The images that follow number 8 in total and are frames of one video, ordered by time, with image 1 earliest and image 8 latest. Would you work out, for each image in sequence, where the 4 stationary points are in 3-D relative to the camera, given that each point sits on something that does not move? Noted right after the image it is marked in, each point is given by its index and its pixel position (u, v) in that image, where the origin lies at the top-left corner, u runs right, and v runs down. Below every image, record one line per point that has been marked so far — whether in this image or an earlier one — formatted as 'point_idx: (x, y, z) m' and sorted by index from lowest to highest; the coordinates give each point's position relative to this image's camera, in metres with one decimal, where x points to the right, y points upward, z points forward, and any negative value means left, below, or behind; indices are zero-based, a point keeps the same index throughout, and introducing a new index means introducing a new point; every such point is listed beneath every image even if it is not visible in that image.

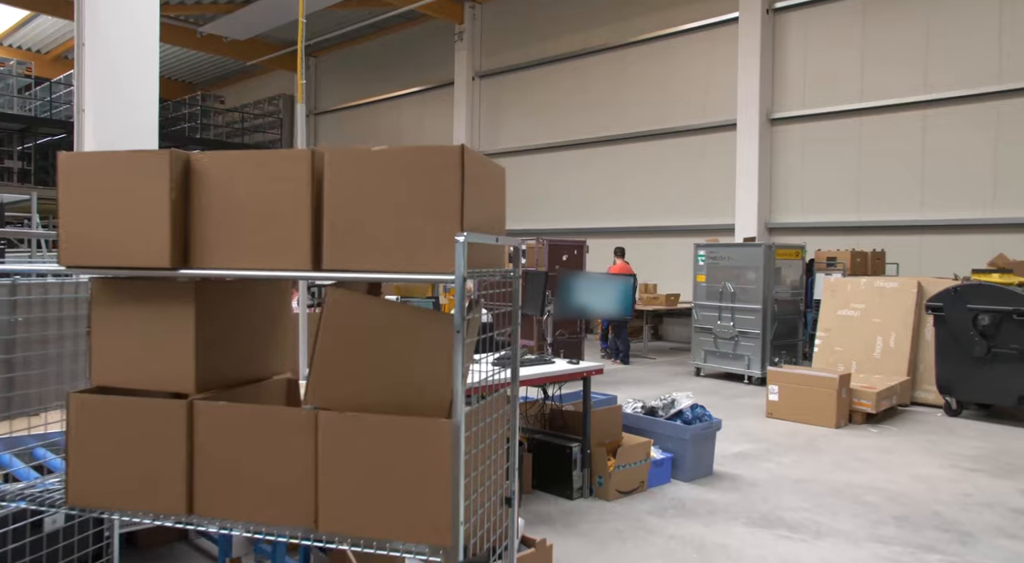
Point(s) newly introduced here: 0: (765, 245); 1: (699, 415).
0: (+2.2, +0.3, +6.9) m
1: (+1.0, -0.7, +4.0) m
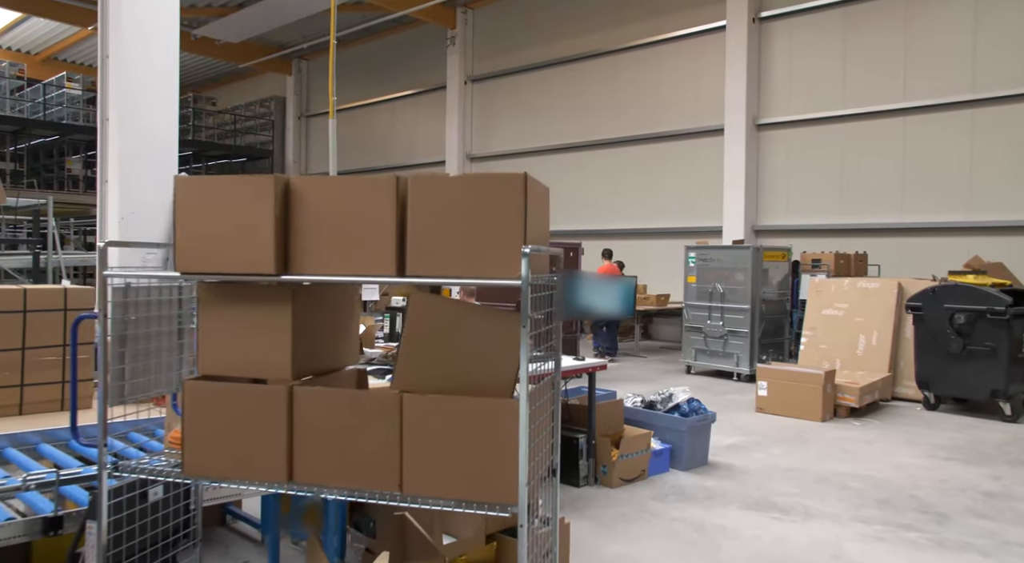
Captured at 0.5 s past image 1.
0: (+2.2, +0.3, +7.2) m
1: (+1.0, -0.7, +4.3) m
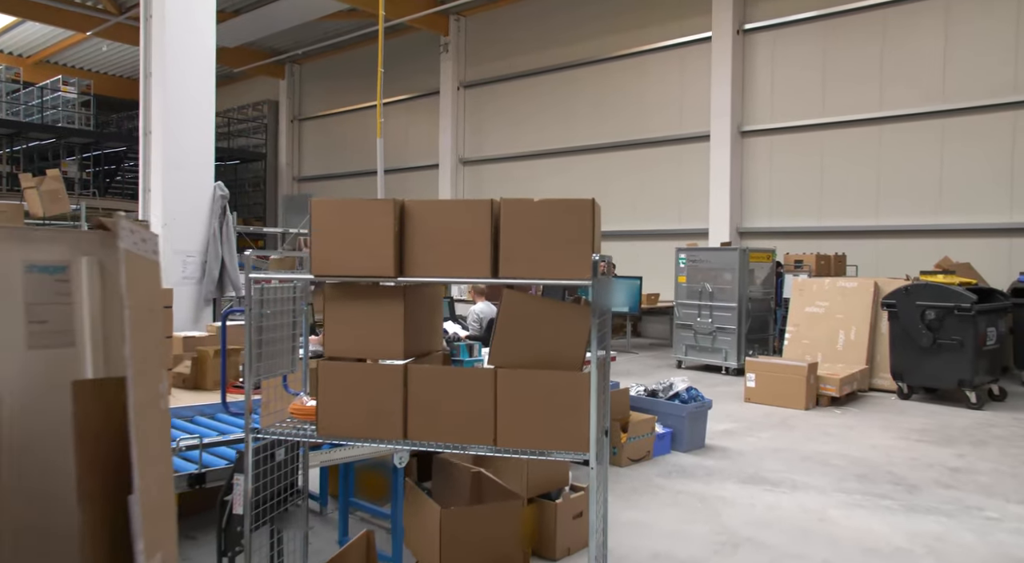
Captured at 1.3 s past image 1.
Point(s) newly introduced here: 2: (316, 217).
0: (+2.2, +0.3, +7.6) m
1: (+1.1, -0.7, +4.7) m
2: (-0.5, +0.2, +2.1) m
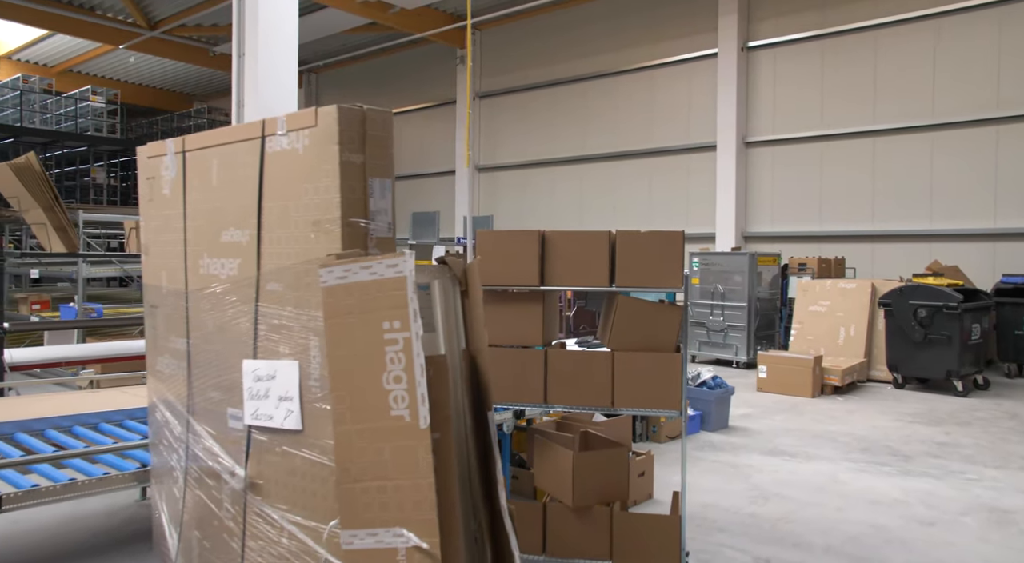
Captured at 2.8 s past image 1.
0: (+2.6, +0.3, +8.4) m
1: (+1.5, -0.7, +5.5) m
2: (-0.1, +0.1, +2.8) m
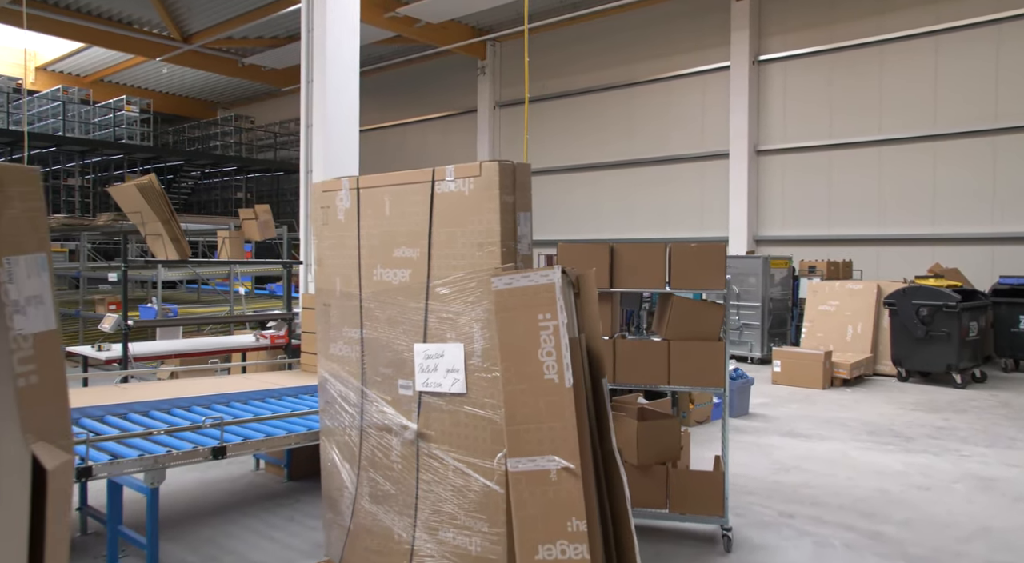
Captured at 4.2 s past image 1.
0: (+2.9, +0.3, +9.1) m
1: (+1.8, -0.7, +6.1) m
2: (+0.2, +0.1, +3.5) m
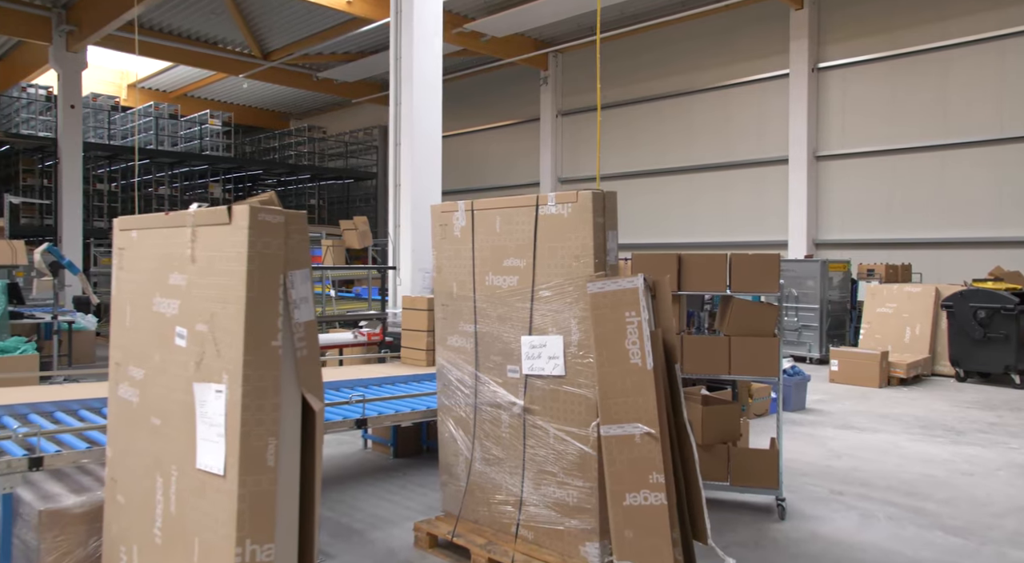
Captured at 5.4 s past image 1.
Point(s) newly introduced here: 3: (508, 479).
0: (+3.8, +0.2, +9.4) m
1: (+2.4, -0.8, +6.6) m
2: (+0.6, +0.1, +4.0) m
3: (0.0, -0.8, +3.1) m
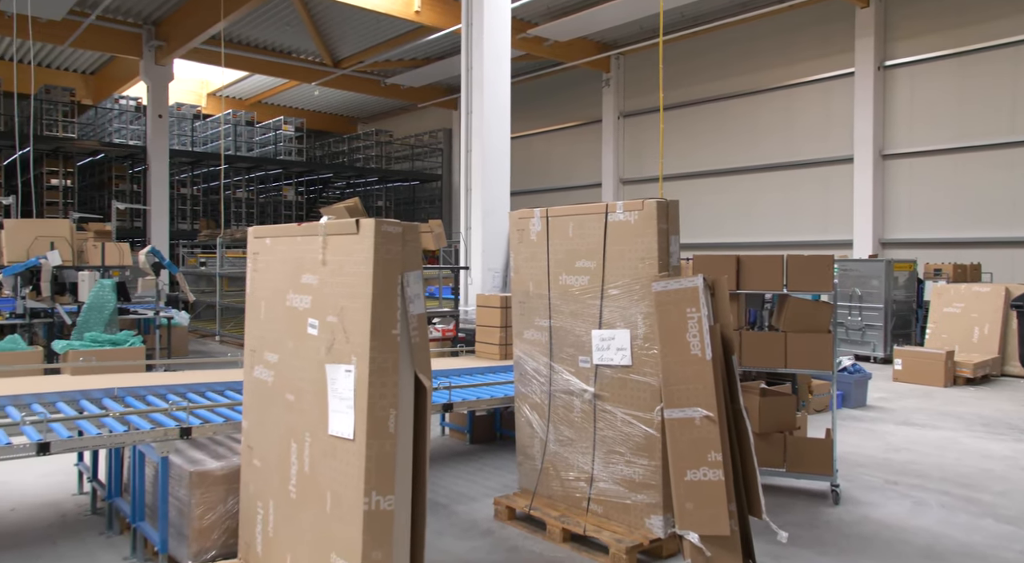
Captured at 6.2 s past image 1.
0: (+4.5, +0.2, +9.4) m
1: (+3.0, -0.8, +6.7) m
2: (+1.0, +0.1, +4.3) m
3: (+0.3, -0.8, +3.4) m
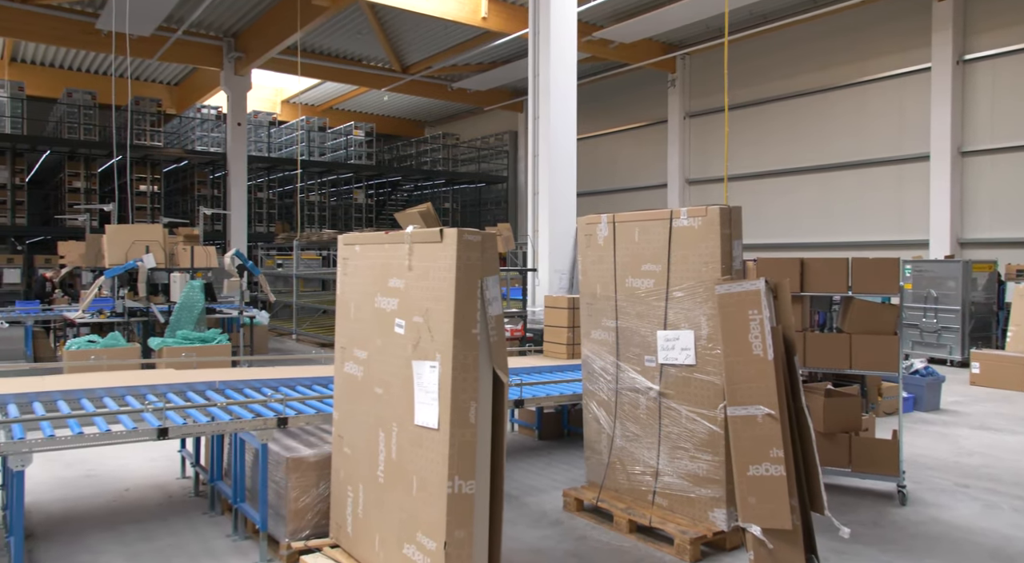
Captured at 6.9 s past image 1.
0: (+5.3, +0.2, +9.2) m
1: (+3.6, -0.8, +6.6) m
2: (+1.4, +0.1, +4.4) m
3: (+0.6, -0.8, +3.6) m
